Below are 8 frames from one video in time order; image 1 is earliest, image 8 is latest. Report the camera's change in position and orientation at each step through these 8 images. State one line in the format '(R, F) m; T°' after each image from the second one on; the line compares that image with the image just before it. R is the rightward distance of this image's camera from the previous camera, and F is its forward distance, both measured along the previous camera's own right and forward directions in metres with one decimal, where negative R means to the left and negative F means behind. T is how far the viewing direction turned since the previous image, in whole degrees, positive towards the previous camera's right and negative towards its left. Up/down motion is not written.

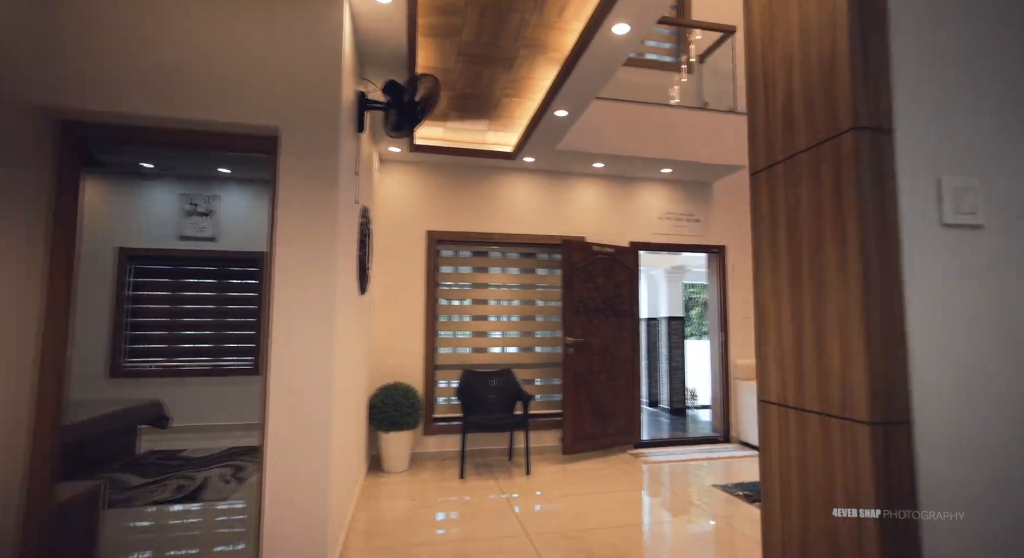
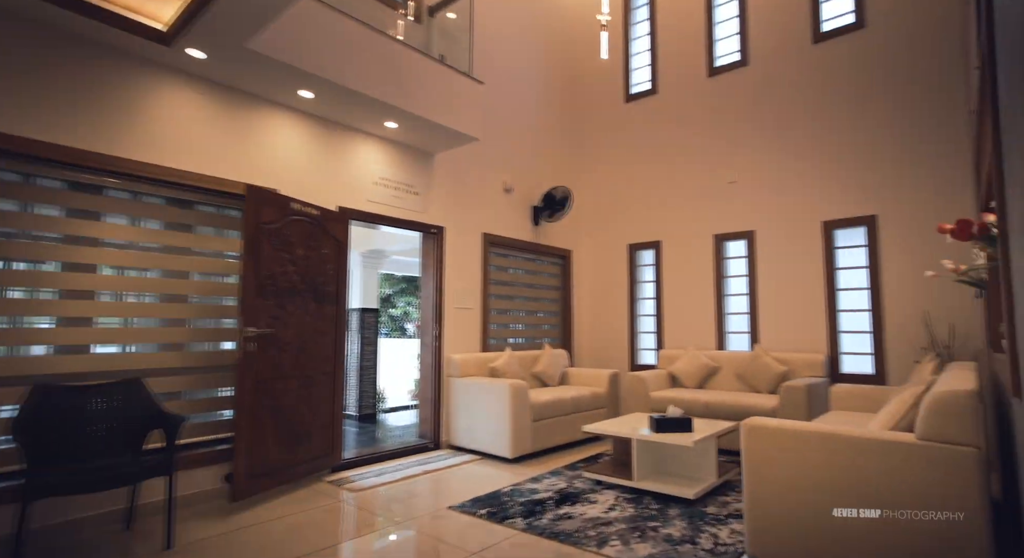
(-0.1, +1.2) m; +35°
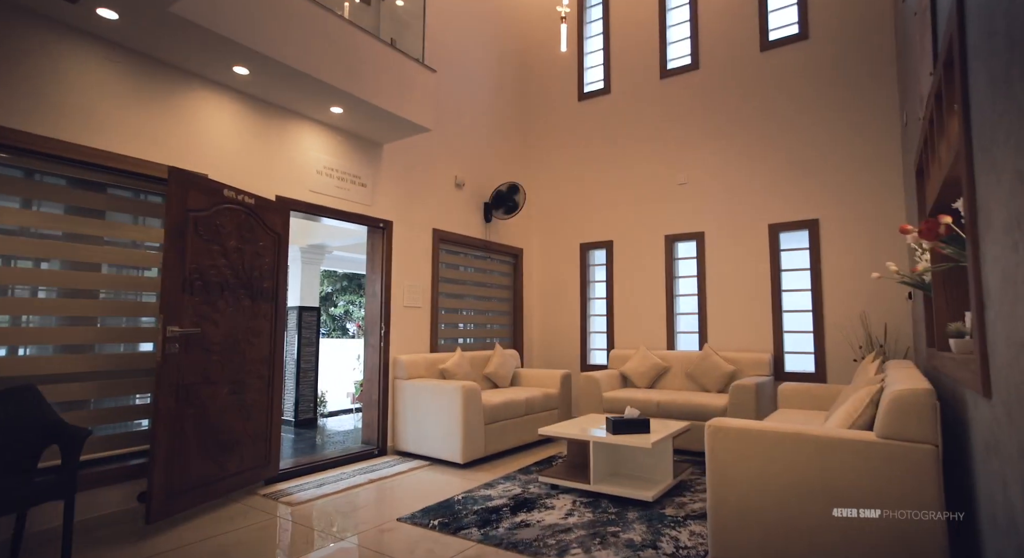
(-0.1, +0.2) m; +6°
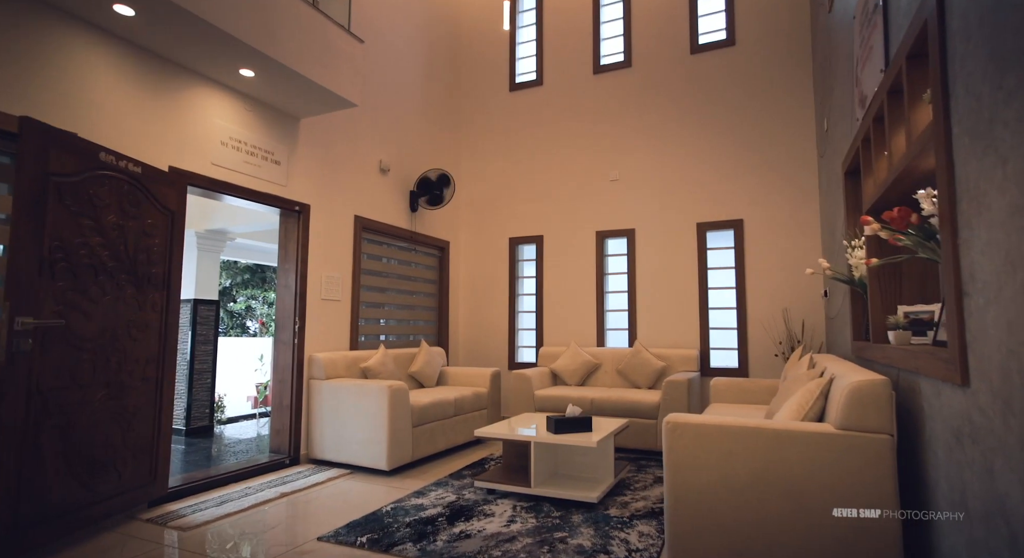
(-0.1, +0.3) m; +9°
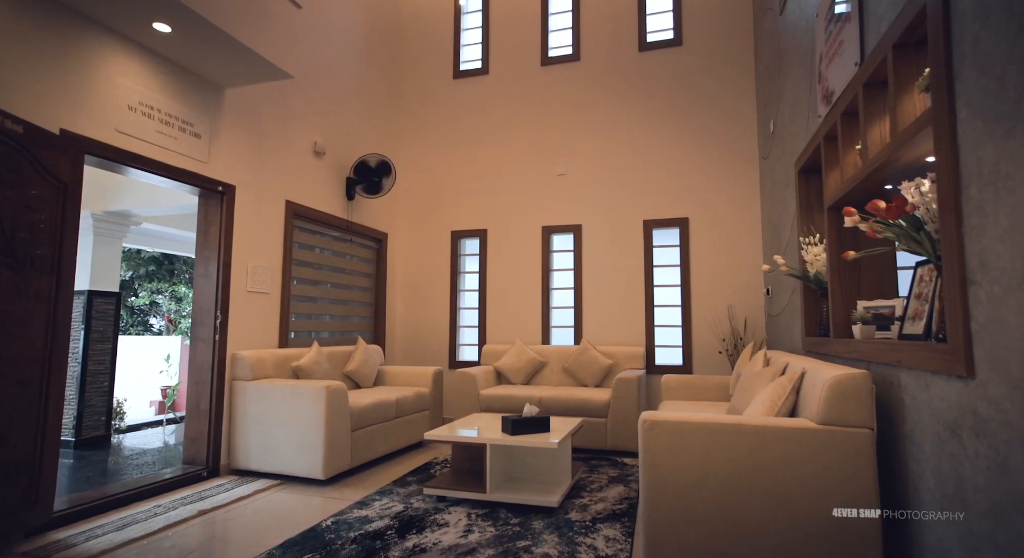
(-0.2, +0.2) m; +8°
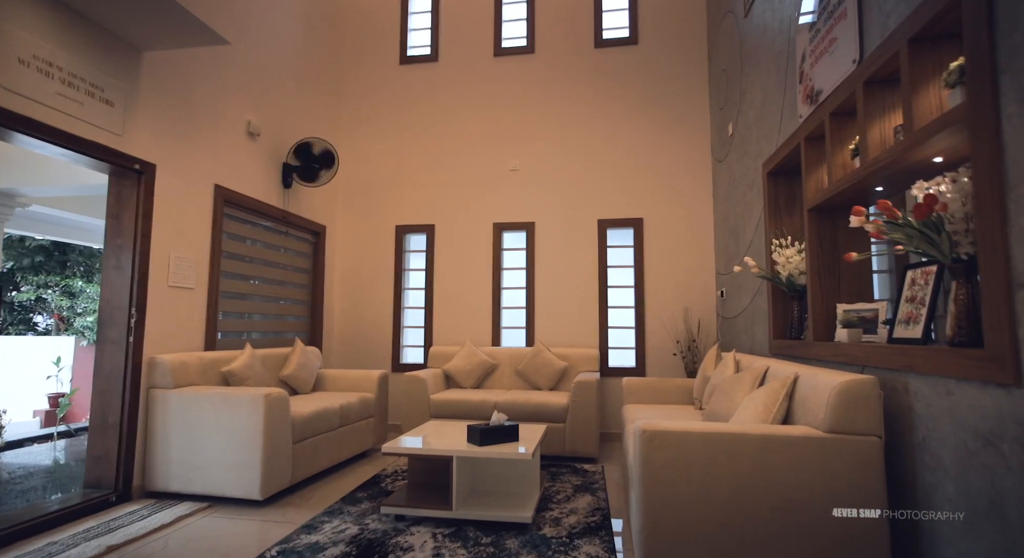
(-0.2, +0.3) m; +8°
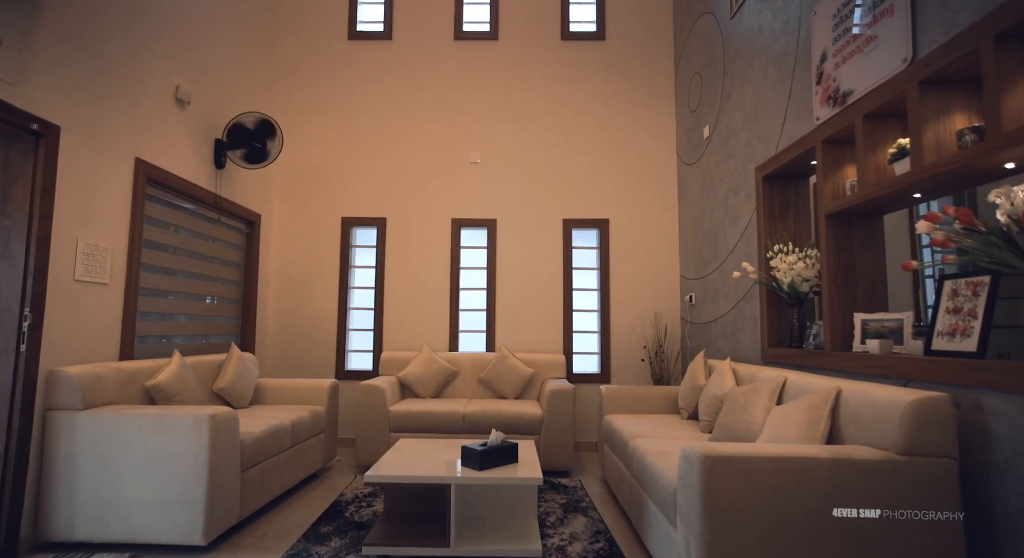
(-0.4, +0.4) m; +9°
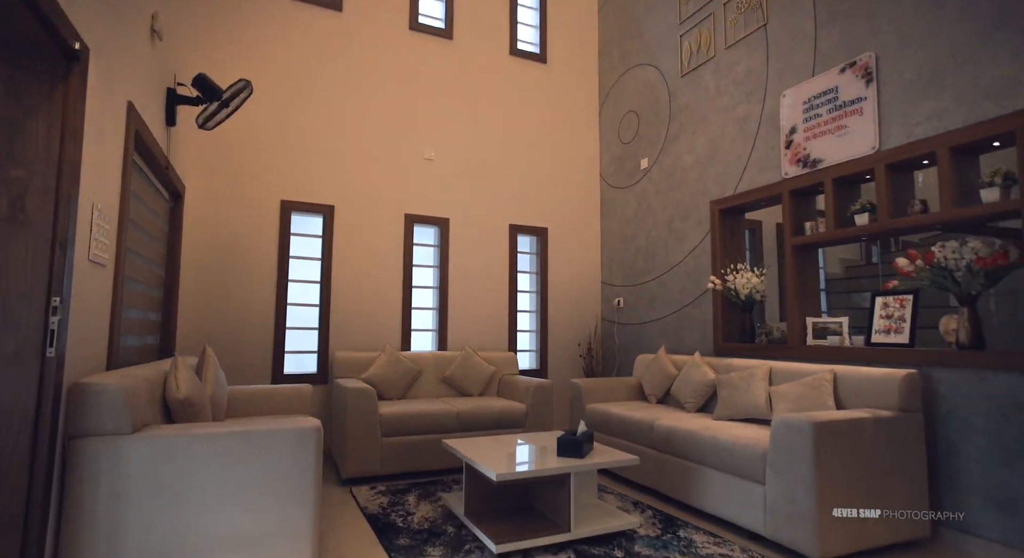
(-1.6, +0.1) m; +24°
